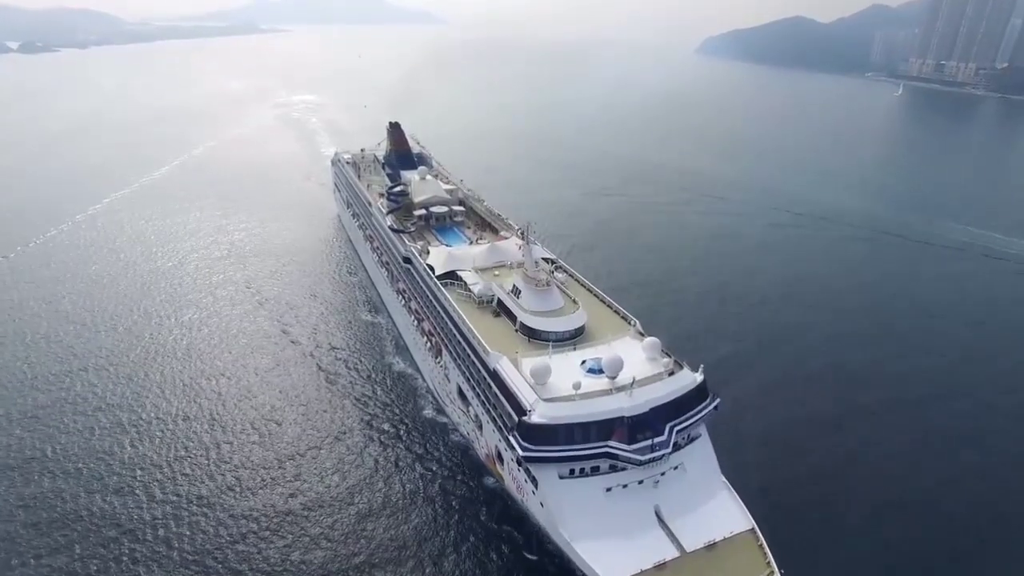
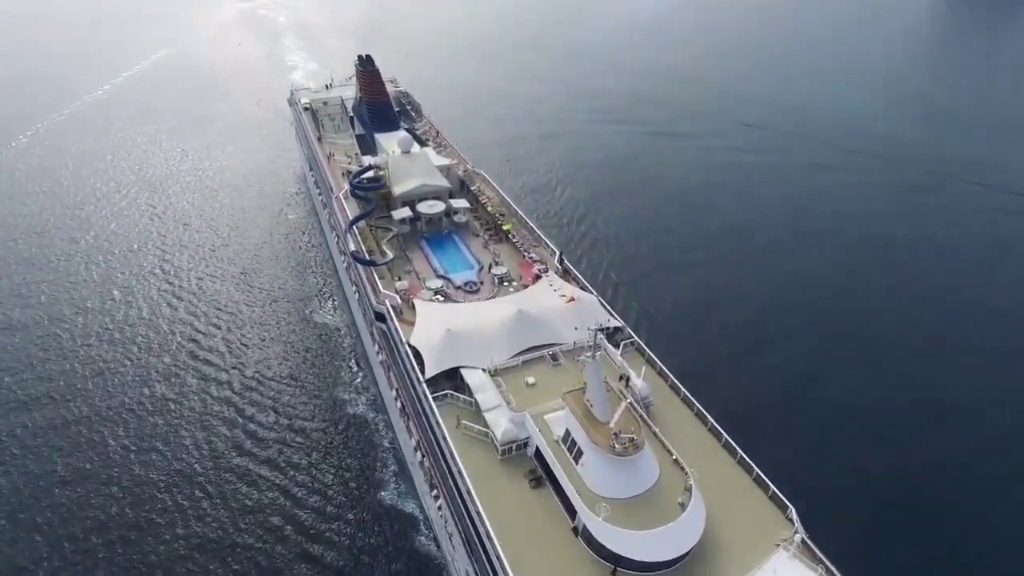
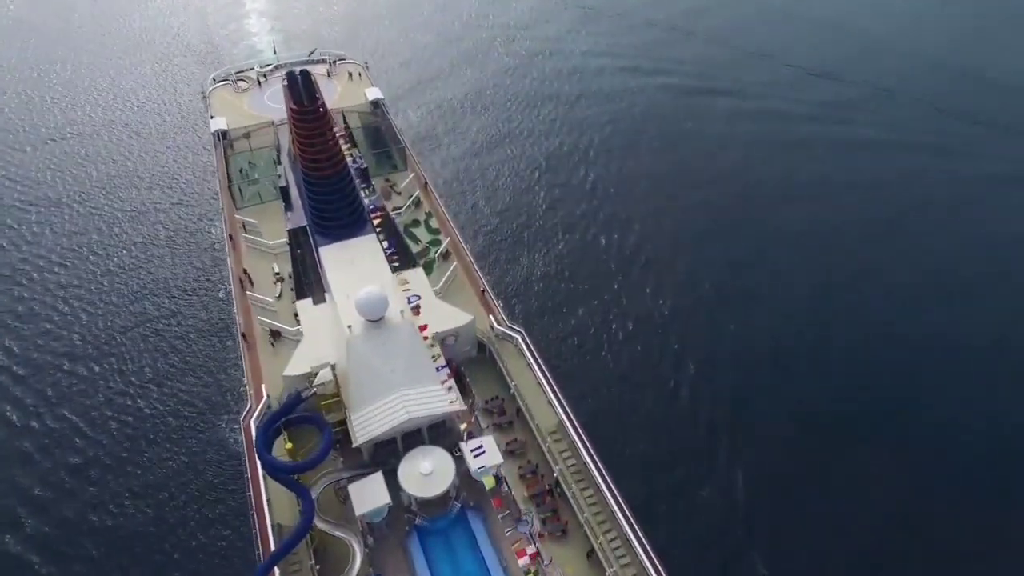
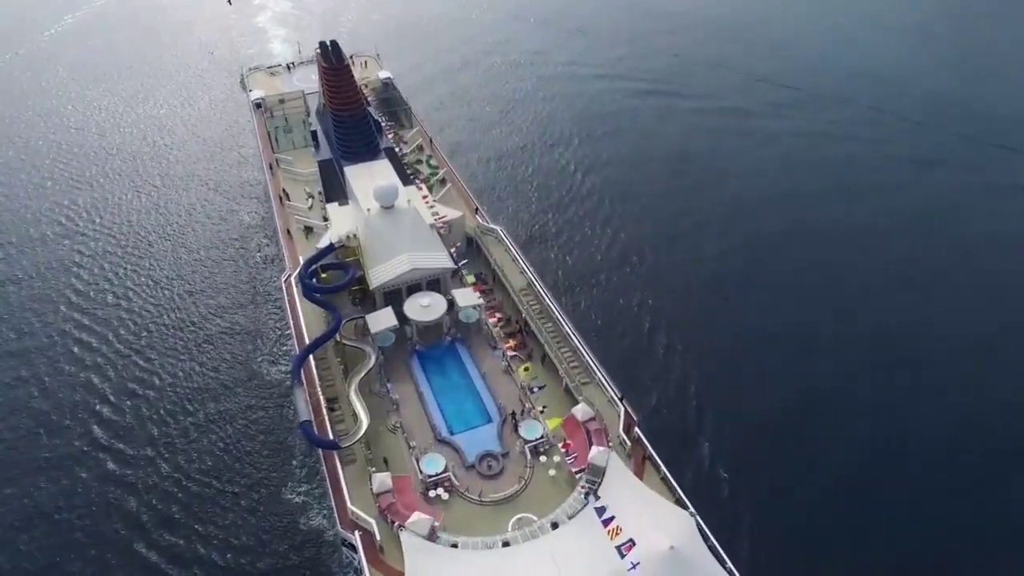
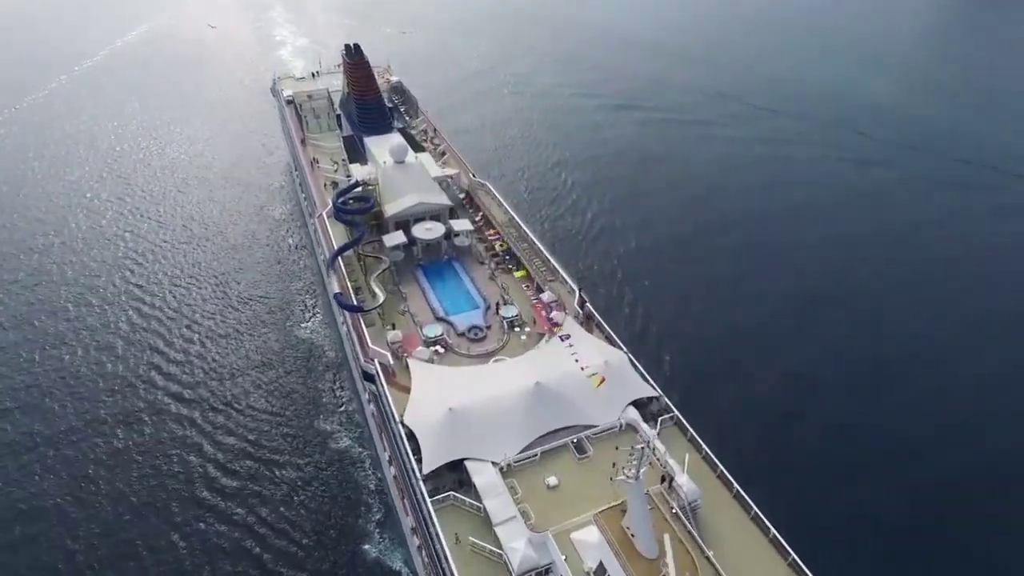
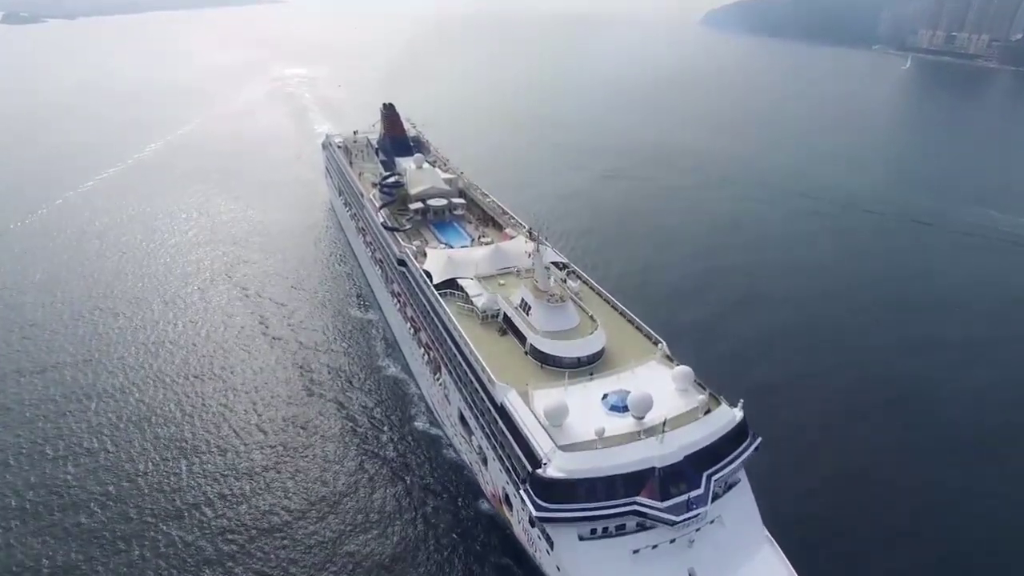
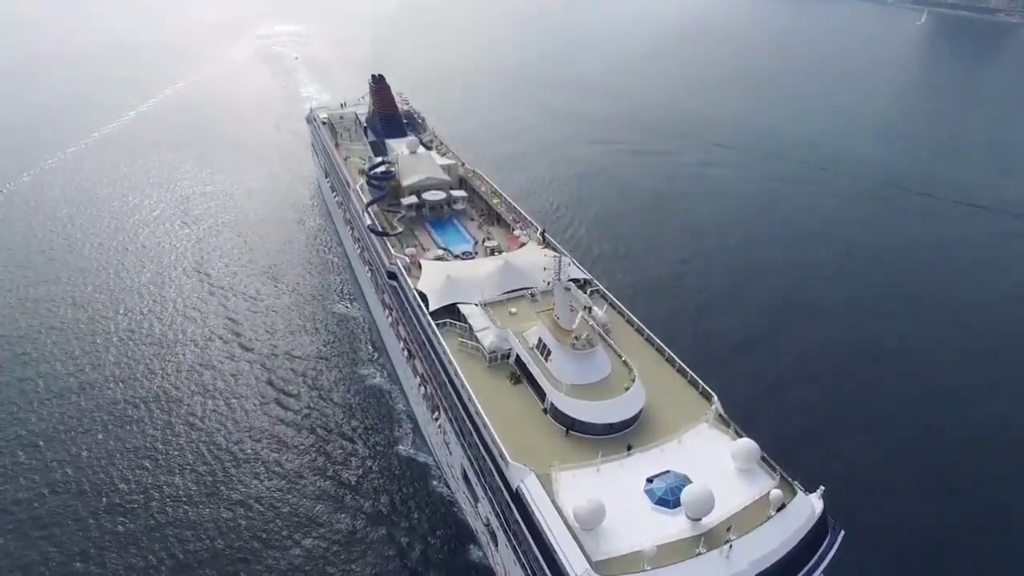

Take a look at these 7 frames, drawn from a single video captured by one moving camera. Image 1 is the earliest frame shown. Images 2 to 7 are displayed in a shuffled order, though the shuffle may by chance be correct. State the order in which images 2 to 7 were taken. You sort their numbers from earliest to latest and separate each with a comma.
6, 7, 2, 5, 4, 3
